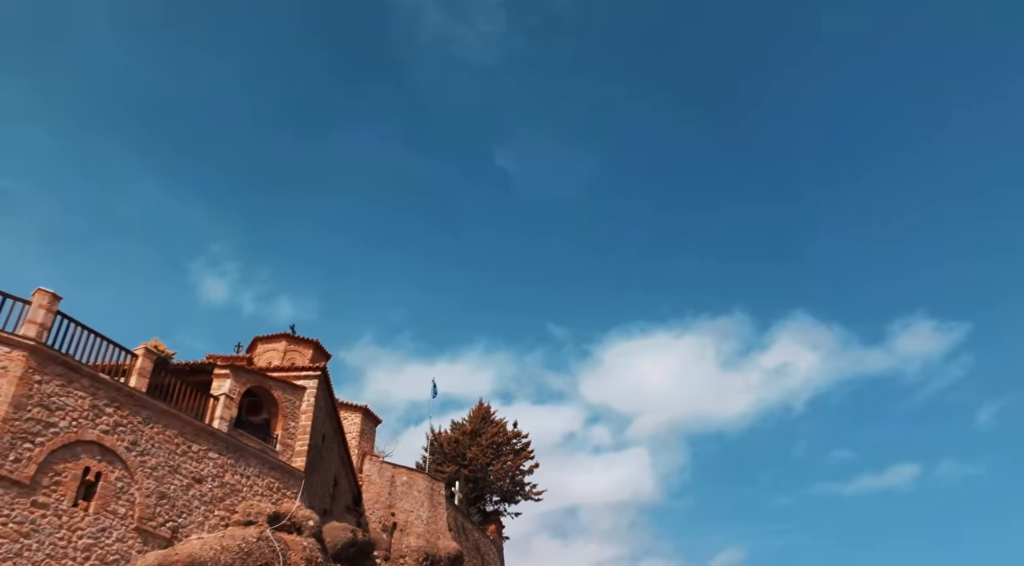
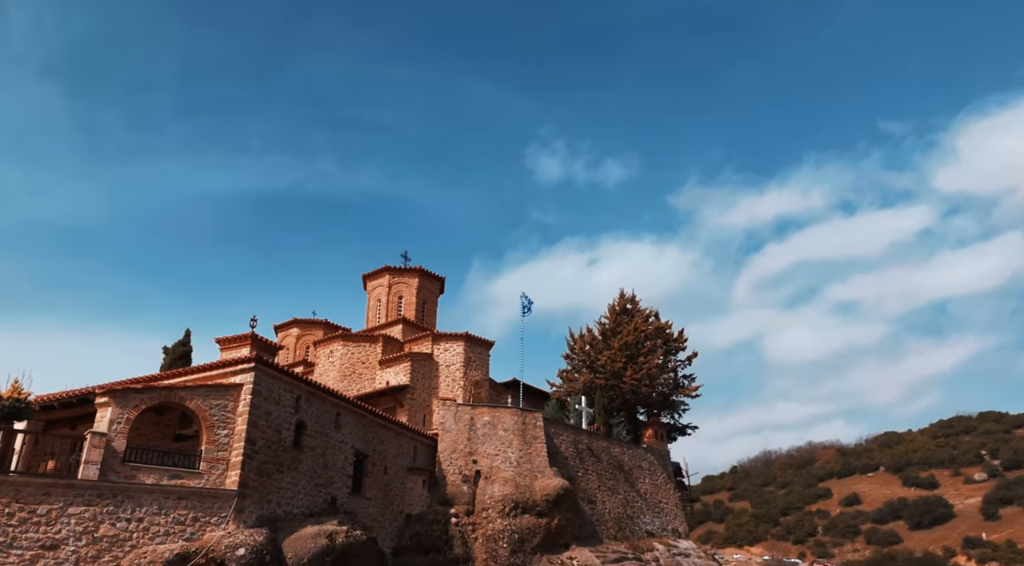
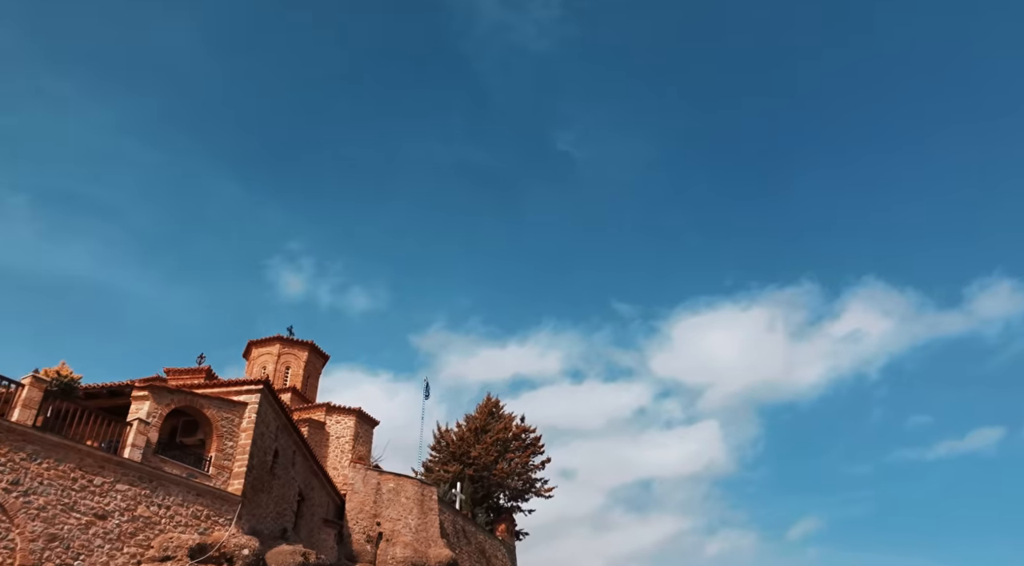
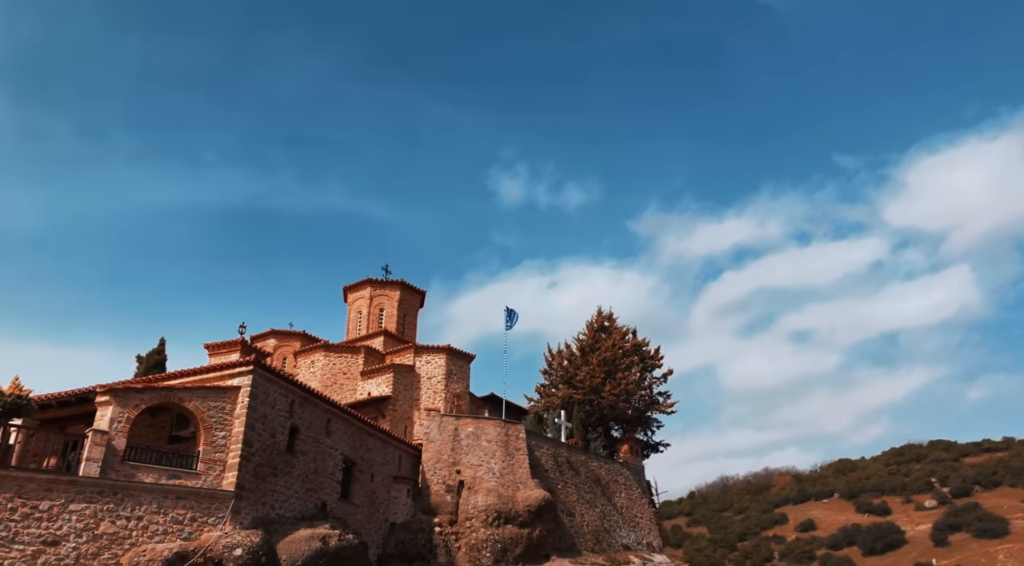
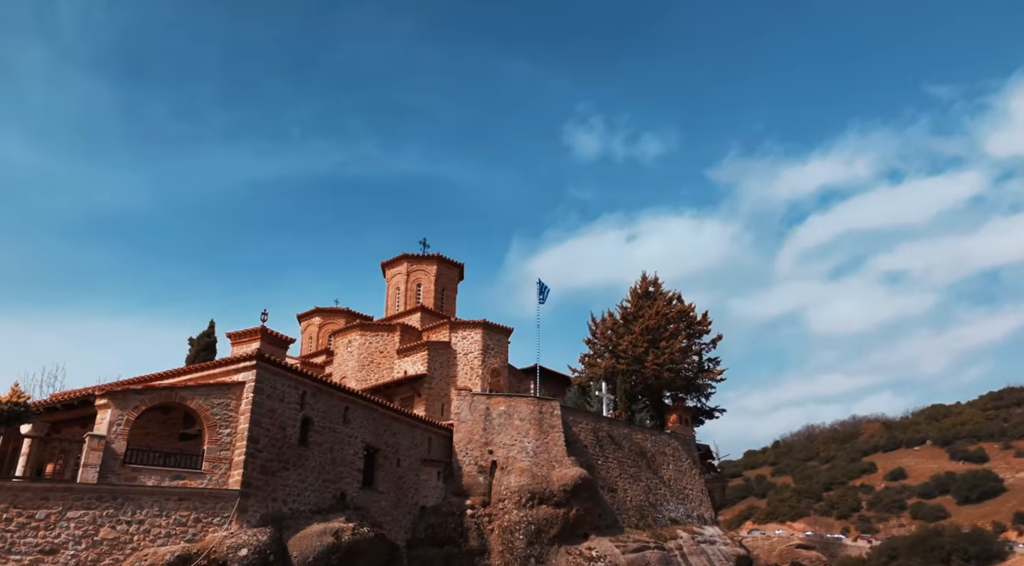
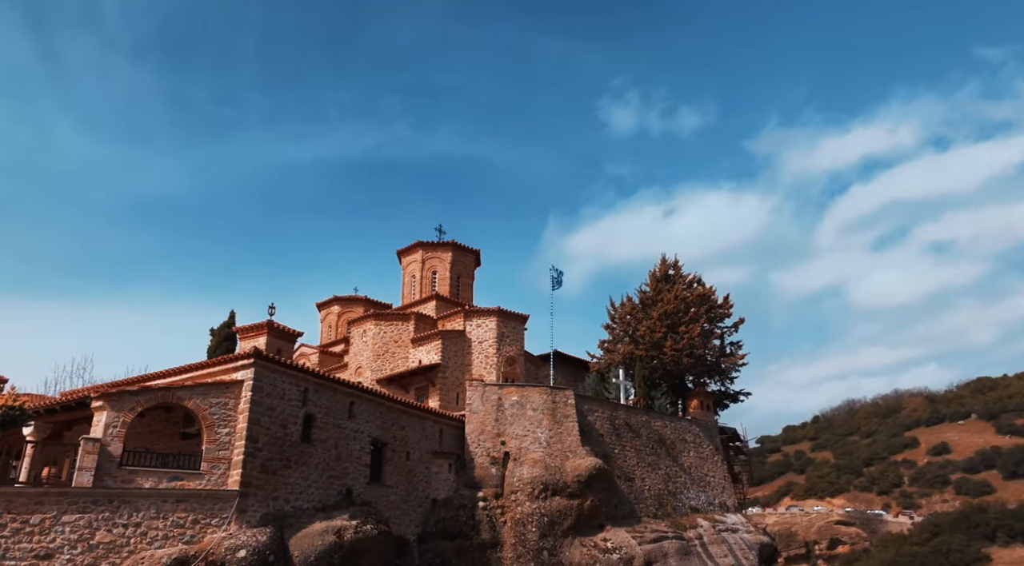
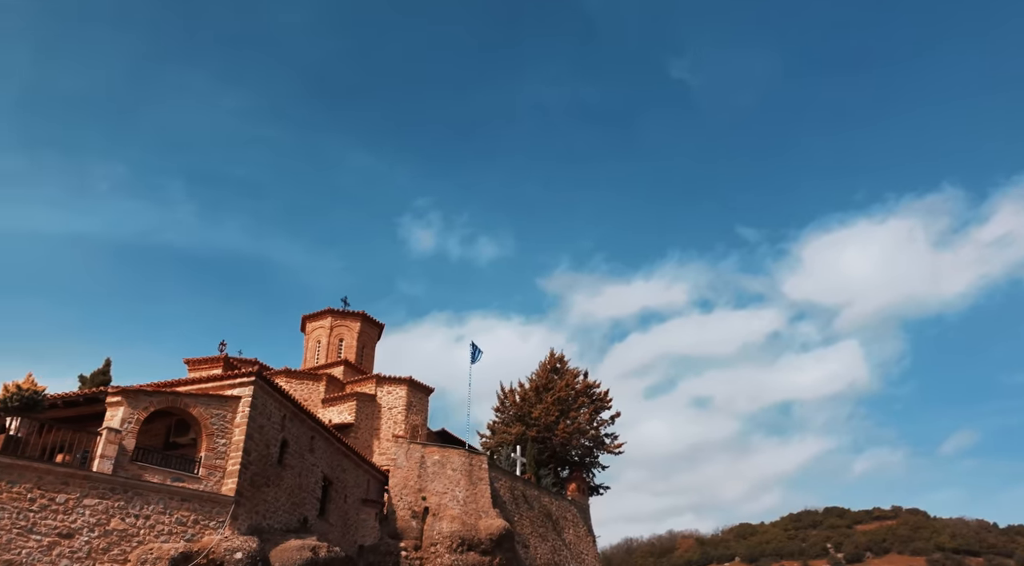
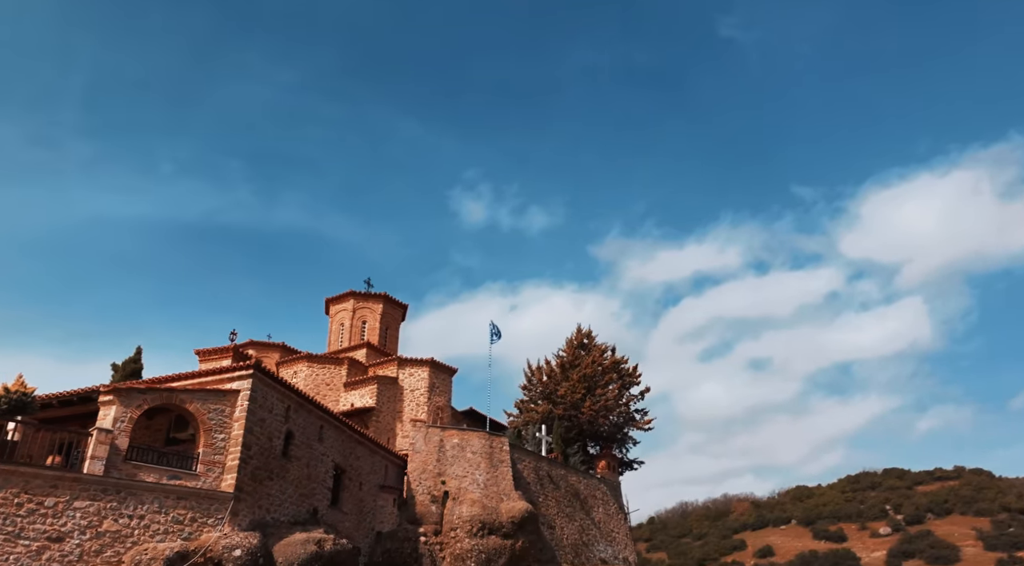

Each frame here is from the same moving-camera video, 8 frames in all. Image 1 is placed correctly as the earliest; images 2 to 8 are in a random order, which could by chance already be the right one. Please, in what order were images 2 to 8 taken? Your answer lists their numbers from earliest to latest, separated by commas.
3, 7, 8, 4, 2, 5, 6
